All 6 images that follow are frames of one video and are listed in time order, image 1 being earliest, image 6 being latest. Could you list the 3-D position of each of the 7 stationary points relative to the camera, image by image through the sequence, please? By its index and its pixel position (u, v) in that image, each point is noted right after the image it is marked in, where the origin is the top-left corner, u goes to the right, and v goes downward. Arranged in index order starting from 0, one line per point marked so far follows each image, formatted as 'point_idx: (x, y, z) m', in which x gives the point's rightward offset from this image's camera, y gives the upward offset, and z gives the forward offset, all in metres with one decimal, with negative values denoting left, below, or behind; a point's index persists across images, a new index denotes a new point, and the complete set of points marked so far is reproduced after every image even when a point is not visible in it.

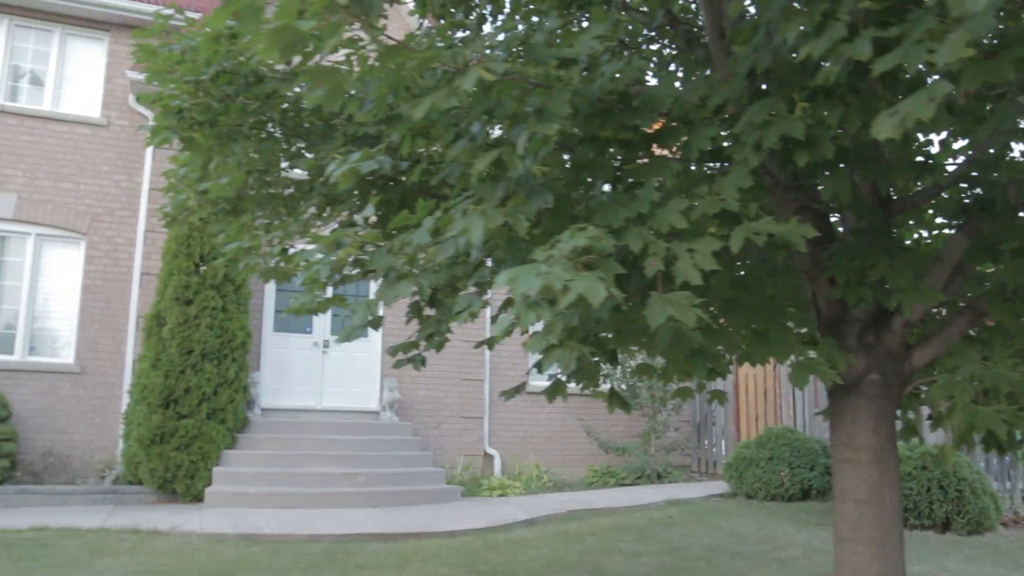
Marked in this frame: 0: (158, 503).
0: (-3.7, -2.2, +9.5) m
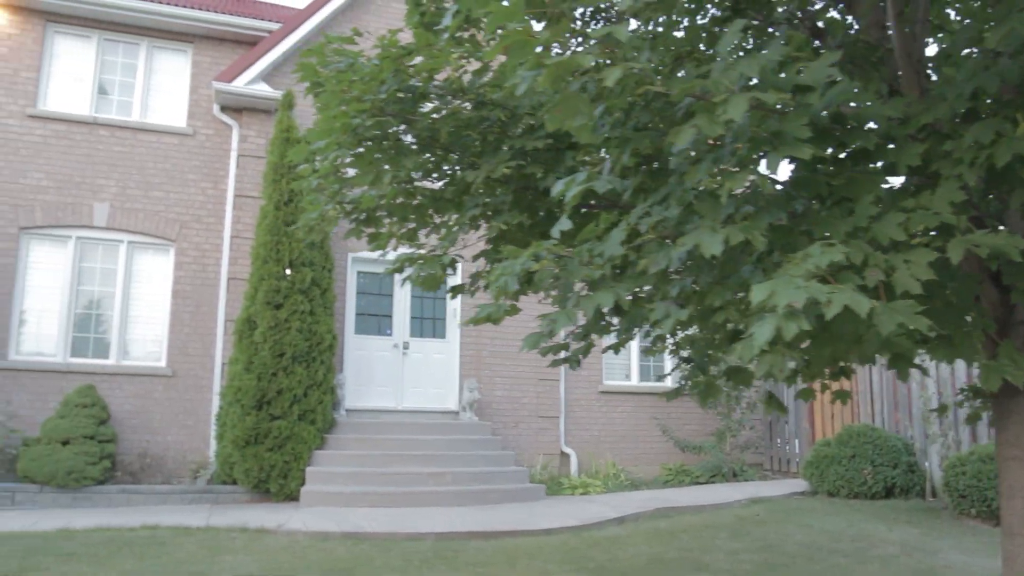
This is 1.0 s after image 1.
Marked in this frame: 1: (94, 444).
0: (-2.8, -2.3, +9.8) m
1: (-4.4, -1.7, +9.7) m
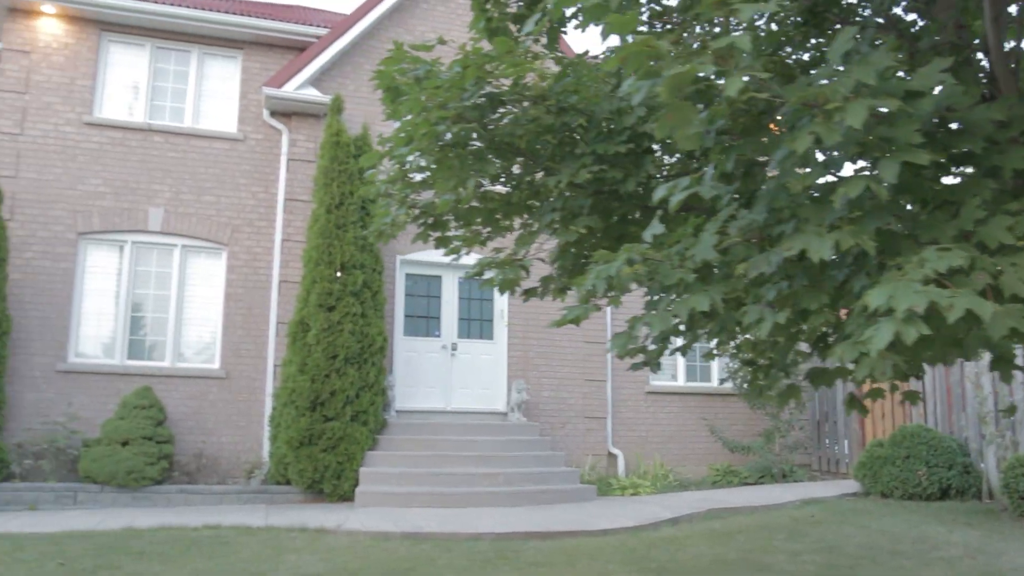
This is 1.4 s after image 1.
0: (-2.2, -2.3, +9.9) m
1: (-3.9, -1.7, +9.9) m
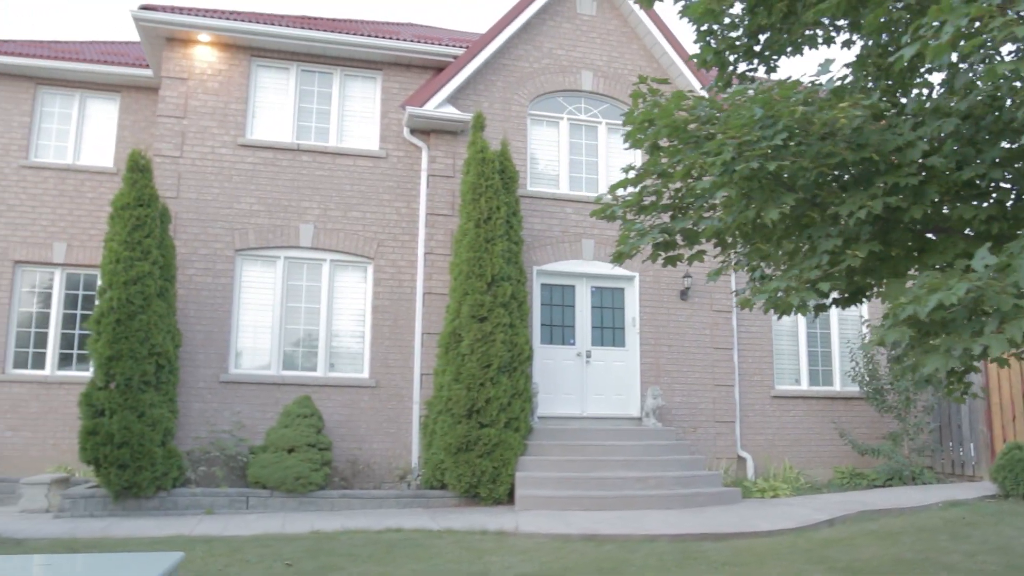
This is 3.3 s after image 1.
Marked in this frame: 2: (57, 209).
0: (-0.6, -2.5, +10.3) m
1: (-2.2, -1.9, +10.4) m
2: (-6.1, +1.1, +12.3) m
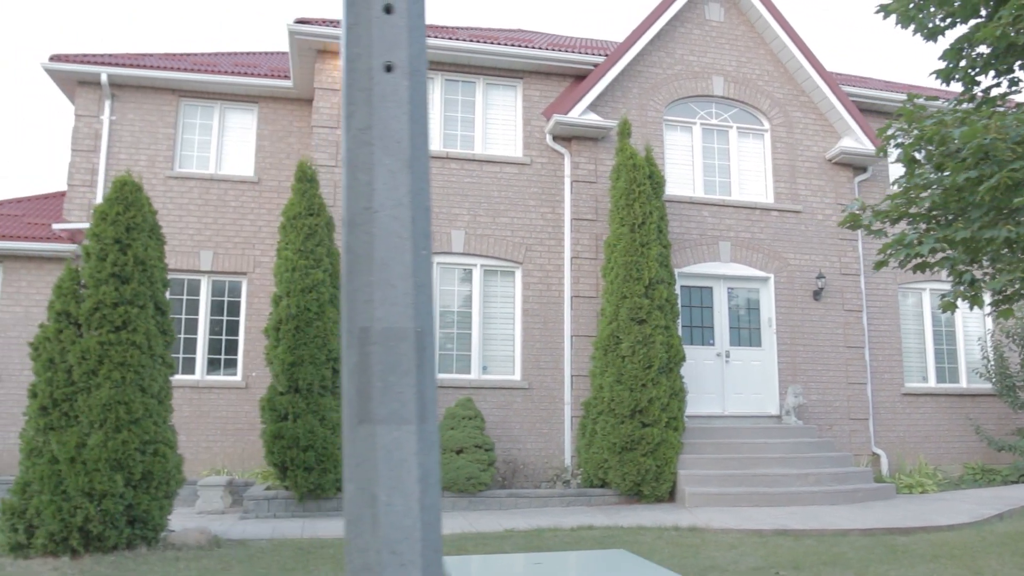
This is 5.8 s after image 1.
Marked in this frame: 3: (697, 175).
0: (+1.3, -2.5, +10.6) m
1: (-0.4, -1.9, +10.7) m
2: (-4.3, +1.0, +12.6) m
3: (+2.5, +1.5, +12.5) m
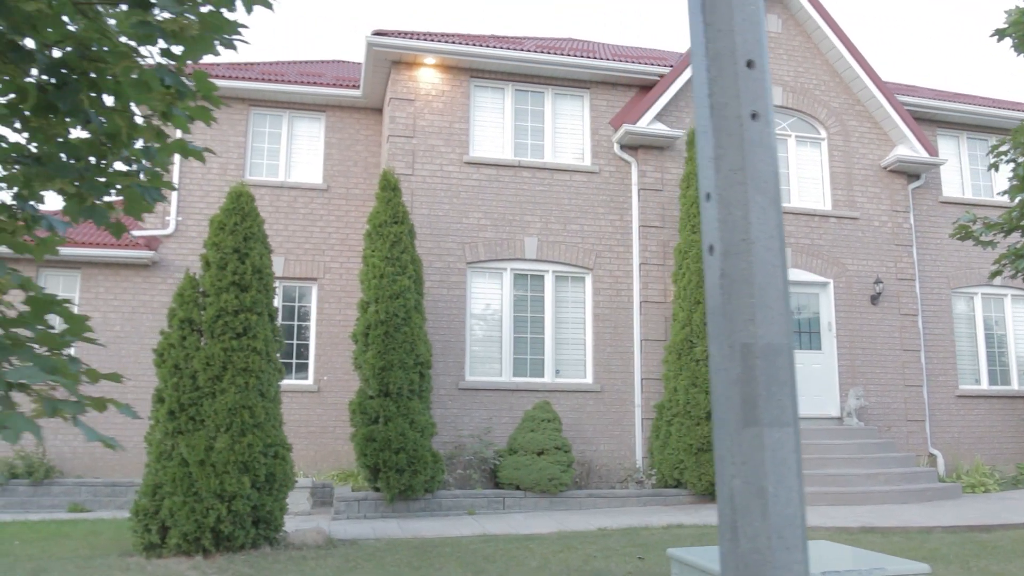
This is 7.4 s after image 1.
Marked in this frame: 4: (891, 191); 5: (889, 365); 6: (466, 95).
0: (+2.3, -2.6, +10.9) m
1: (+0.6, -2.0, +11.0) m
2: (-3.3, +0.9, +12.9) m
3: (+3.5, +1.5, +12.8) m
4: (+5.5, +1.4, +13.2) m
5: (+5.2, -1.1, +12.7) m
6: (-0.6, +2.5, +12.1) m
